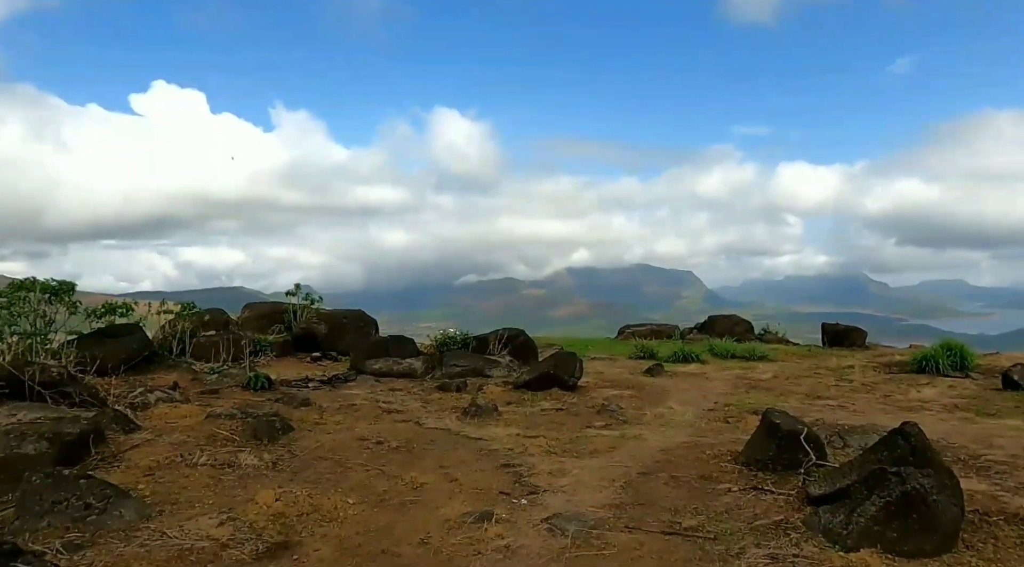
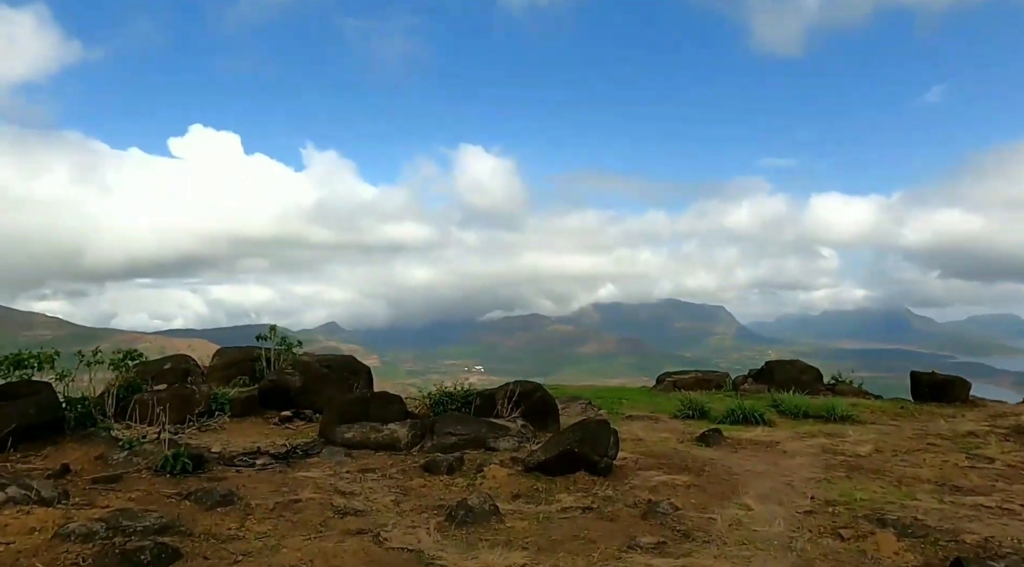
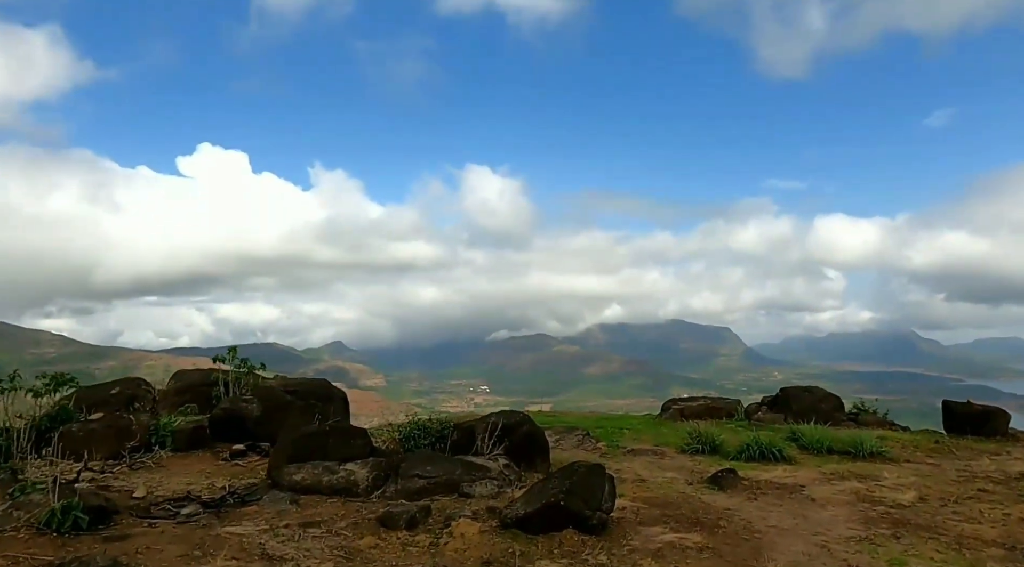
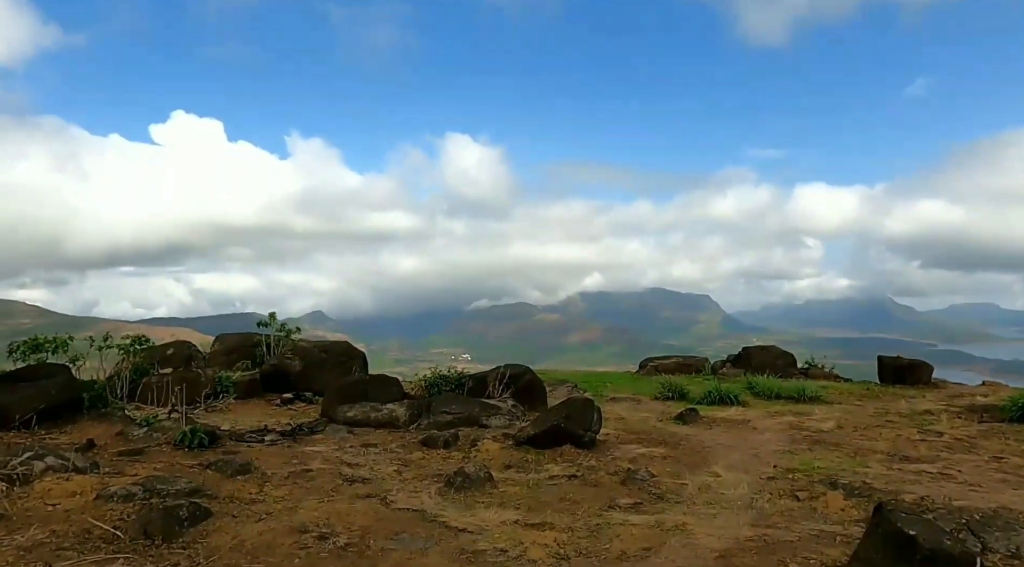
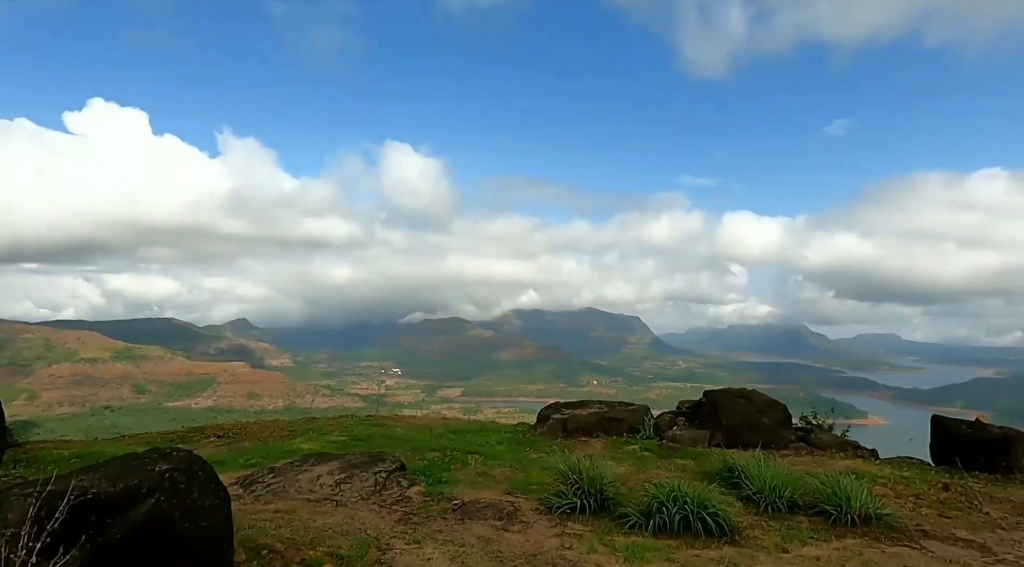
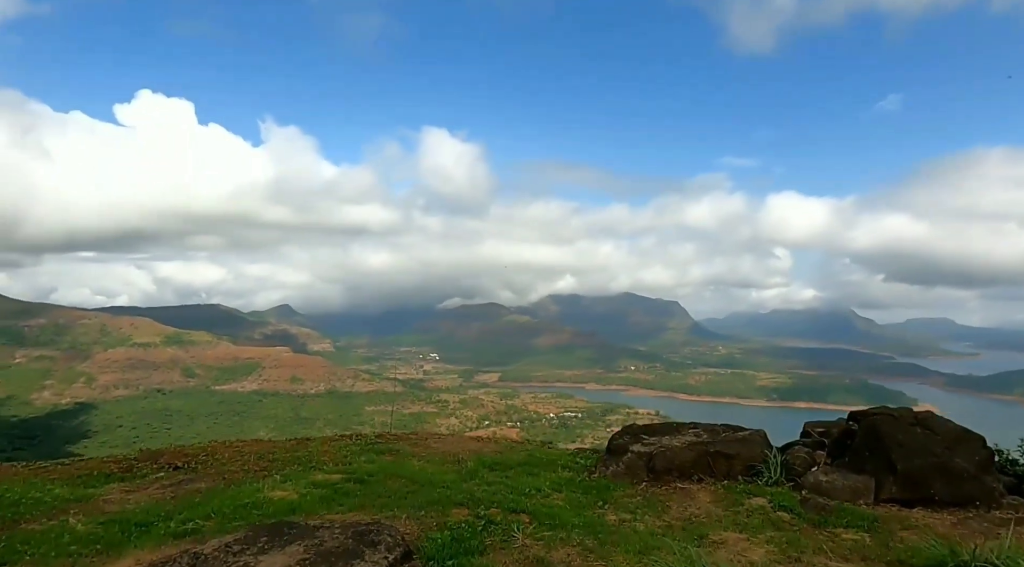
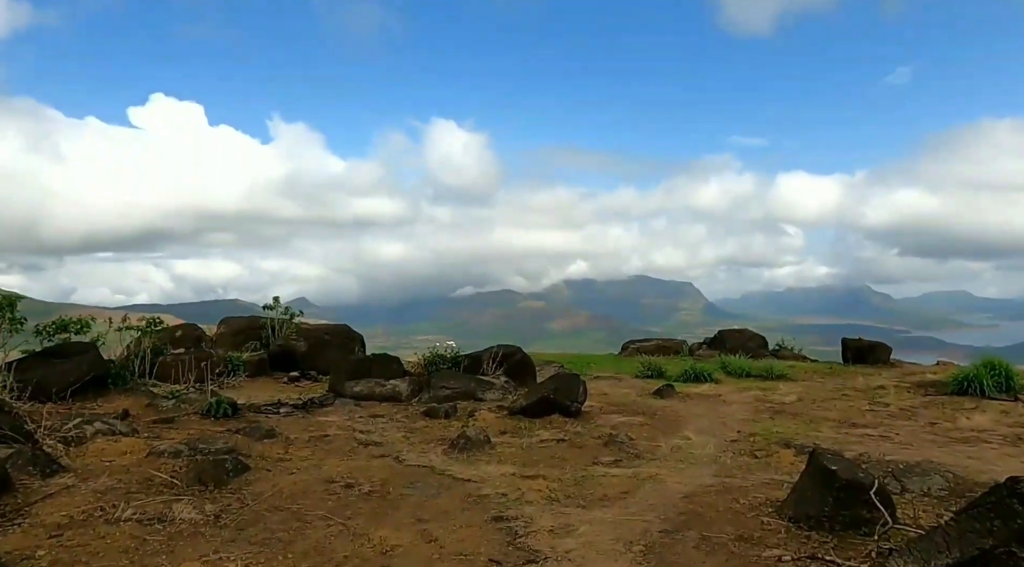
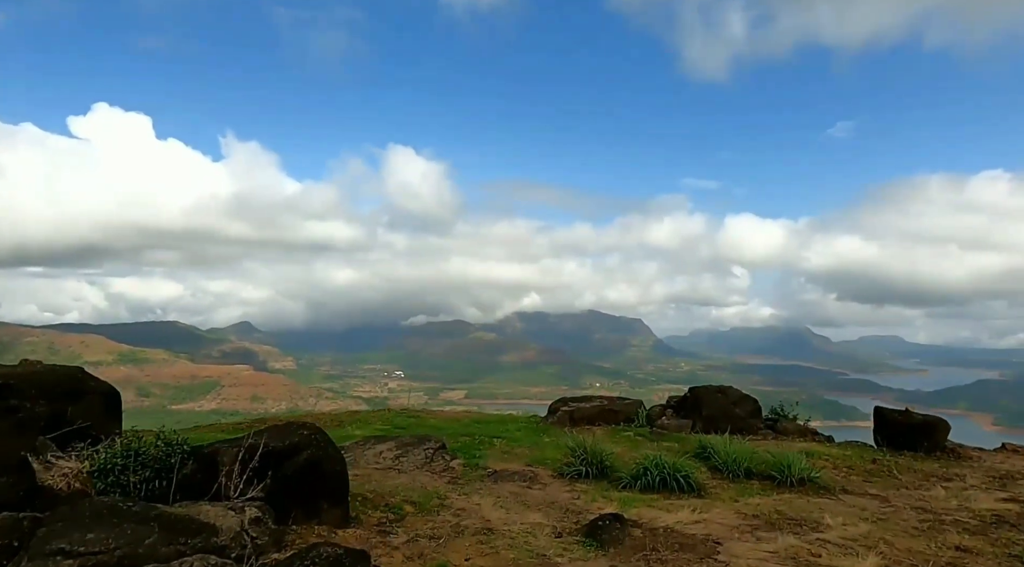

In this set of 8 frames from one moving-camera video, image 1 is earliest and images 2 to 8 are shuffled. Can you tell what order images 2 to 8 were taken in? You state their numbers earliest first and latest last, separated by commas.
7, 4, 2, 3, 8, 5, 6
